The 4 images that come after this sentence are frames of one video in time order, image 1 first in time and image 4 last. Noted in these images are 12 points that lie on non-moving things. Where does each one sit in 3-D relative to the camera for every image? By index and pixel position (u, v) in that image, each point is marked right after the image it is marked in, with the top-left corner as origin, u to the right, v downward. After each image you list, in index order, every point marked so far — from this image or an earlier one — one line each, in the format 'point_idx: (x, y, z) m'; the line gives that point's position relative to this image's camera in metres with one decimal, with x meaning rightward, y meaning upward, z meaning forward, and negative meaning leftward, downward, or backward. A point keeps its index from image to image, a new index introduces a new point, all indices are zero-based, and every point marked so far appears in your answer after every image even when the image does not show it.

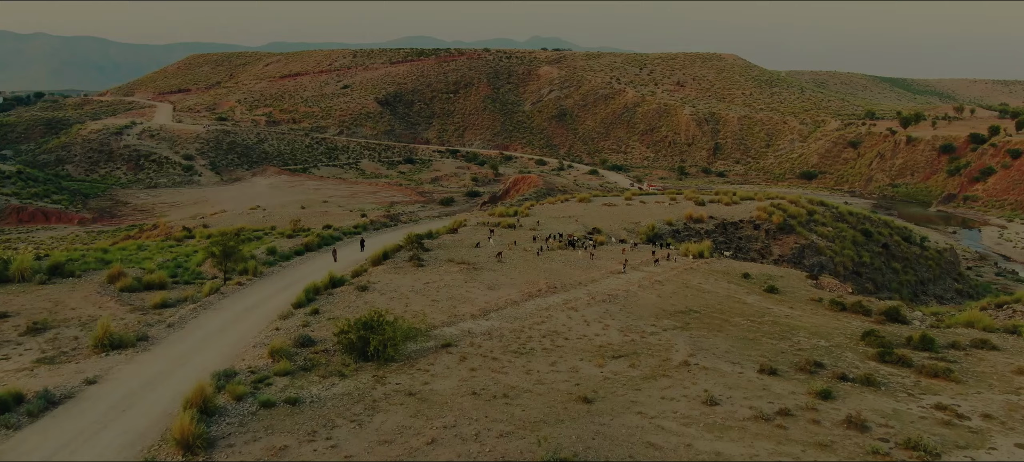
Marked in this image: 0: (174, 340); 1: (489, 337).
0: (-7.9, -2.5, +18.4) m
1: (-0.5, -2.5, +18.5) m
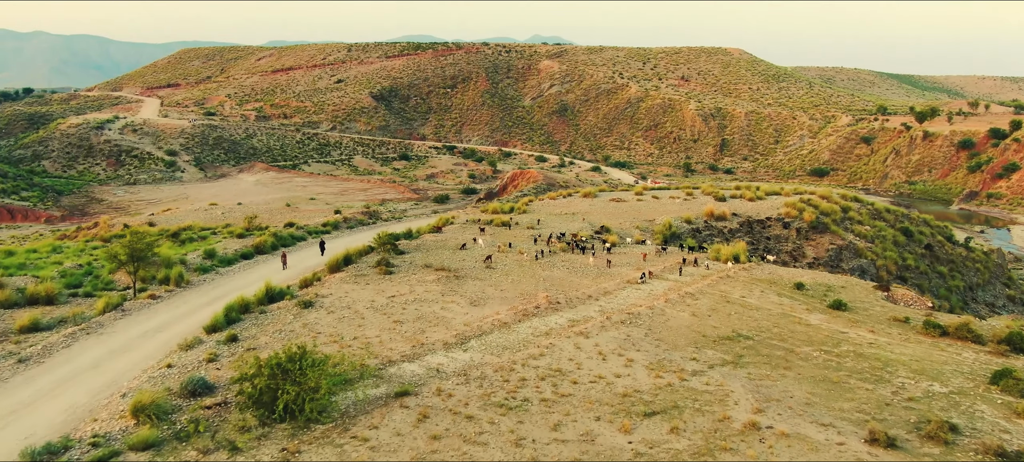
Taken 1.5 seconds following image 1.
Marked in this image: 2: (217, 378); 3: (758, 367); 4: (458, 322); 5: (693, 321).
0: (-8.2, -2.5, +13.0) m
1: (-0.8, -2.5, +13.1) m
2: (-4.8, -2.4, +12.8) m
3: (+4.4, -2.4, +14.0) m
4: (-1.1, -1.9, +16.5) m
5: (+3.9, -2.0, +17.0) m
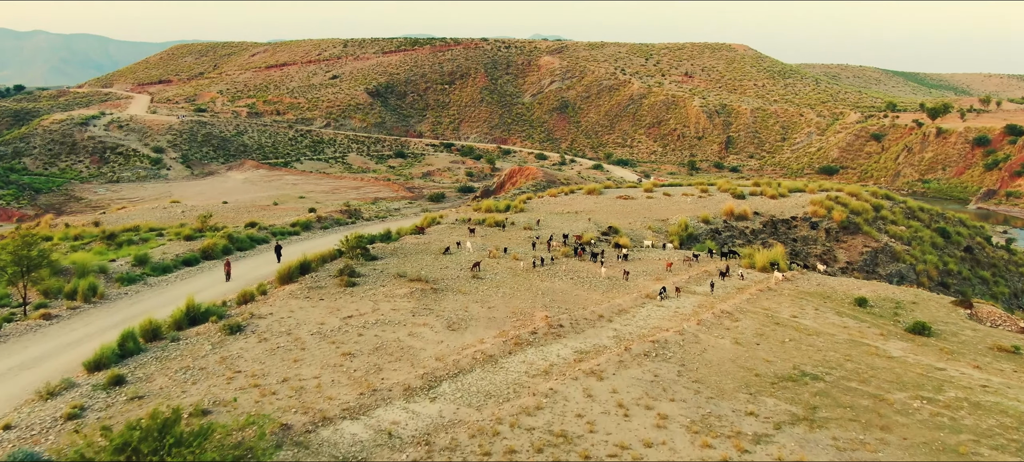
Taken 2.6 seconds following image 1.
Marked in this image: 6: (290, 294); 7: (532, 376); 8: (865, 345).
0: (-8.4, -2.6, +8.9) m
1: (-1.0, -2.5, +9.0) m
2: (-5.0, -2.4, +8.8) m
3: (+4.2, -2.5, +9.9) m
4: (-1.3, -2.0, +12.4) m
5: (+3.7, -2.0, +13.0) m
6: (-4.7, -1.3, +16.6) m
7: (+0.3, -2.1, +11.5) m
8: (+6.1, -2.0, +13.5) m
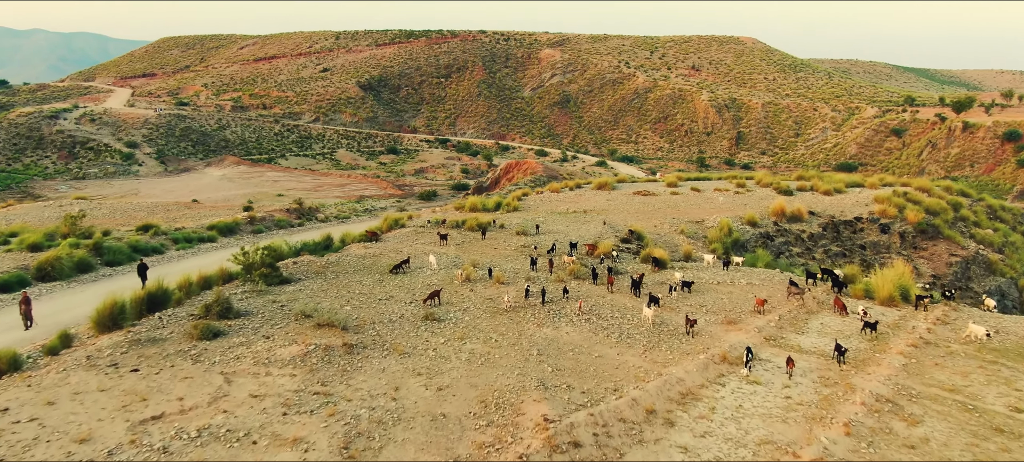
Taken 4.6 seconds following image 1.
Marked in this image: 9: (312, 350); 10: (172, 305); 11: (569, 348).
0: (-8.7, -2.7, +1.7) m
1: (-1.3, -2.7, +1.8) m
2: (-5.3, -2.6, +1.5) m
3: (+3.9, -2.6, +2.7) m
4: (-1.7, -2.1, +5.2) m
5: (+3.4, -2.2, +5.7) m
6: (-5.0, -1.5, +9.3) m
7: (0.0, -2.3, +4.3) m
8: (+5.7, -2.1, +6.3) m
9: (-2.4, -1.4, +9.6) m
10: (-5.1, -1.1, +11.9) m
11: (+0.7, -1.4, +9.8) m
